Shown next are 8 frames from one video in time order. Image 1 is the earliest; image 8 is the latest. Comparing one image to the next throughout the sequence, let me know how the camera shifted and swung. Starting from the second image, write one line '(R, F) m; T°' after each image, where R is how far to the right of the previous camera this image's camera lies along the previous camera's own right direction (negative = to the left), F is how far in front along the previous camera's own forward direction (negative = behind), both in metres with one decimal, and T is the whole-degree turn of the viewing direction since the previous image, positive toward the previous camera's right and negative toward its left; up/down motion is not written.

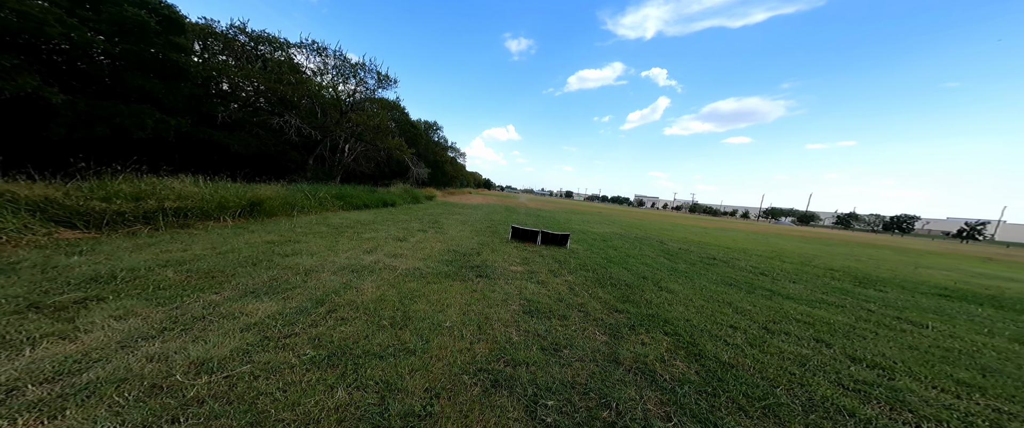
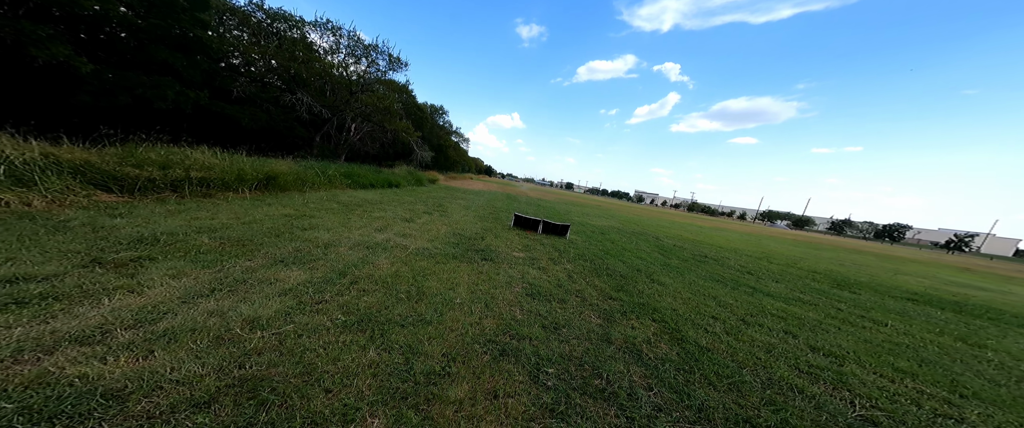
(-0.1, -0.3) m; 0°
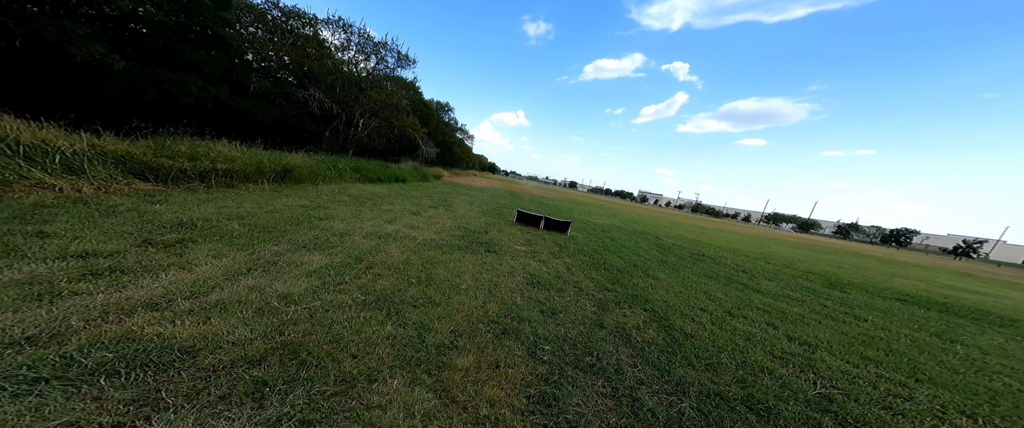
(0.0, -0.3) m; -1°
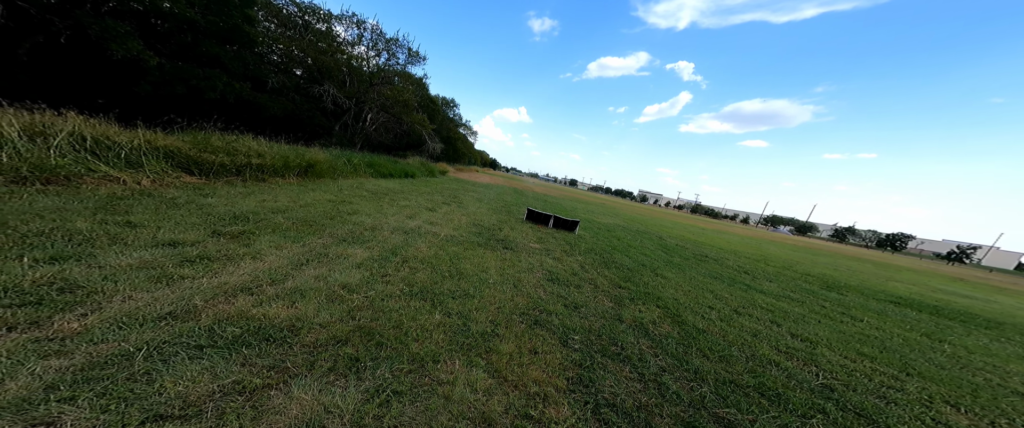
(-0.4, -0.3) m; 0°
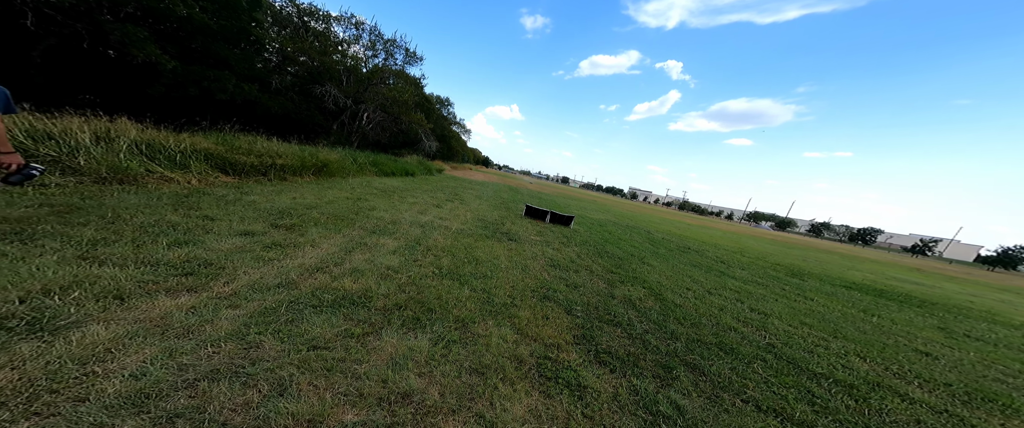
(-0.3, -0.7) m; +2°
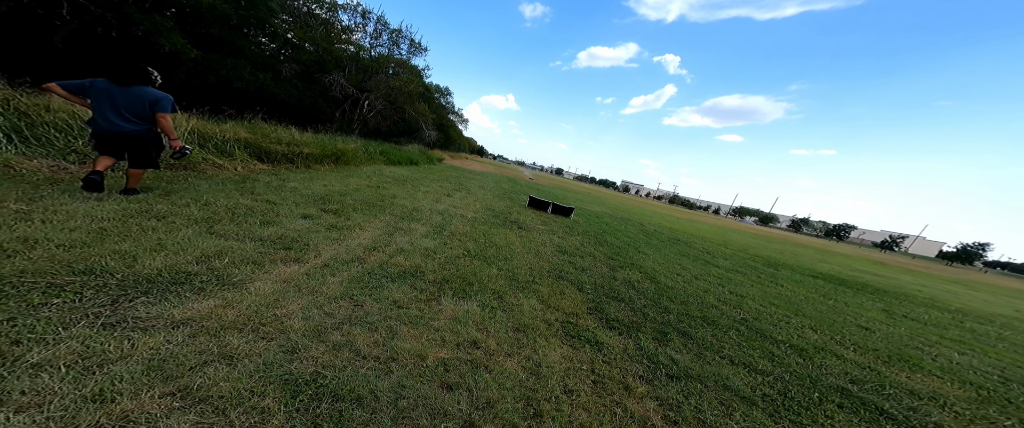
(-0.5, -0.6) m; +2°
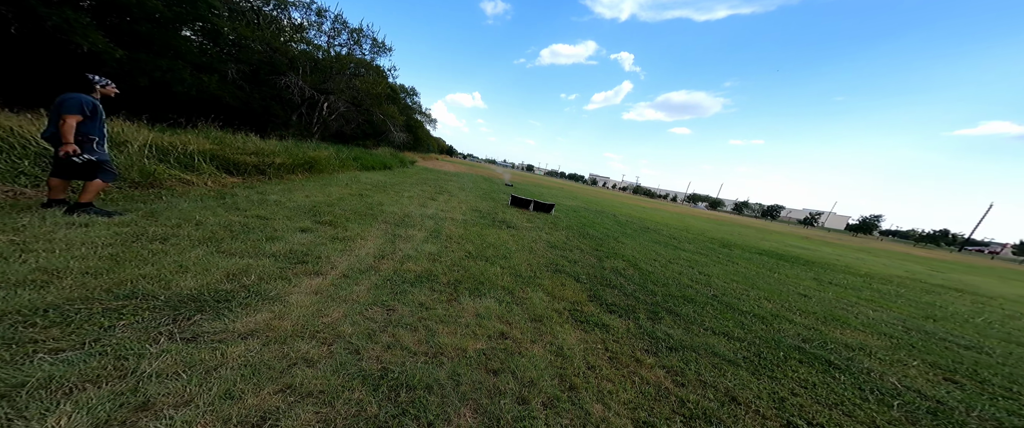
(-0.5, -0.3) m; +6°
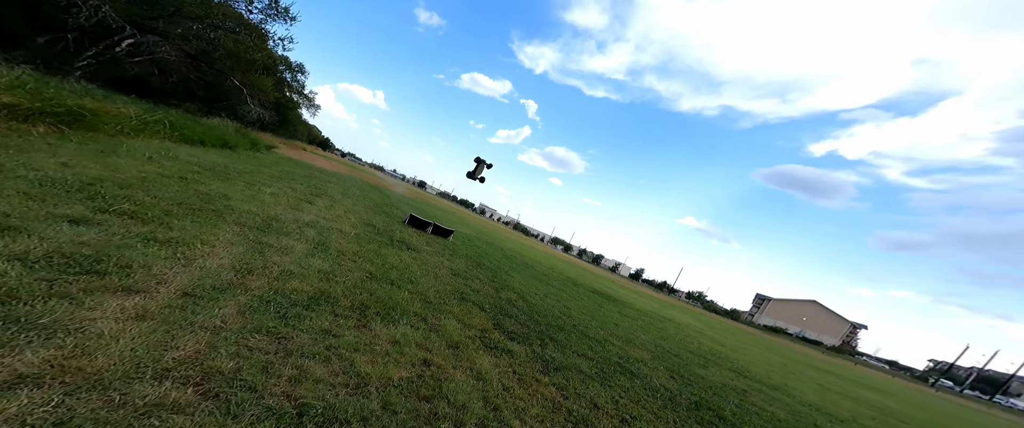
(-0.7, -0.2) m; +22°
